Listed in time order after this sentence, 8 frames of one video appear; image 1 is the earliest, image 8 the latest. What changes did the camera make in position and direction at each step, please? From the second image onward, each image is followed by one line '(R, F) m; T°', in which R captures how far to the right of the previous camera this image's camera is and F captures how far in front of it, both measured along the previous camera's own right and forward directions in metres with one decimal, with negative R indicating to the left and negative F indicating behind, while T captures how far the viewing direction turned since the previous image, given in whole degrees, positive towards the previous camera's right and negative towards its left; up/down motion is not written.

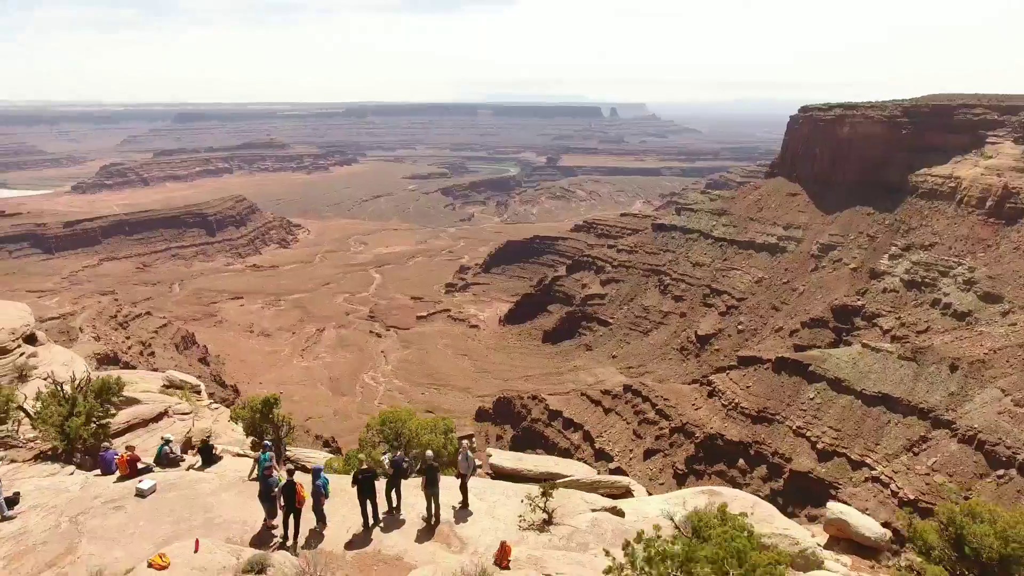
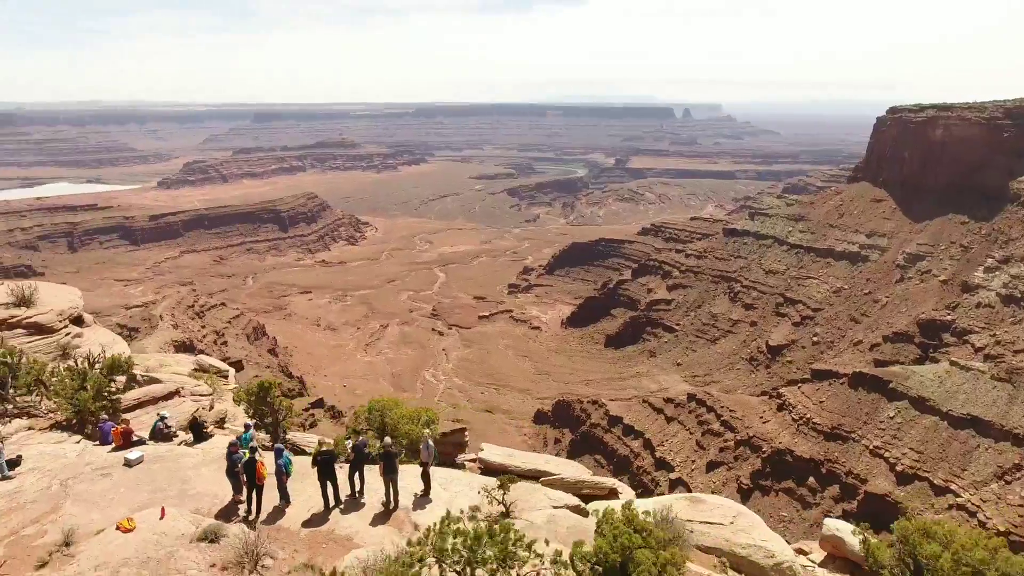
(+0.5, +0.3) m; -6°
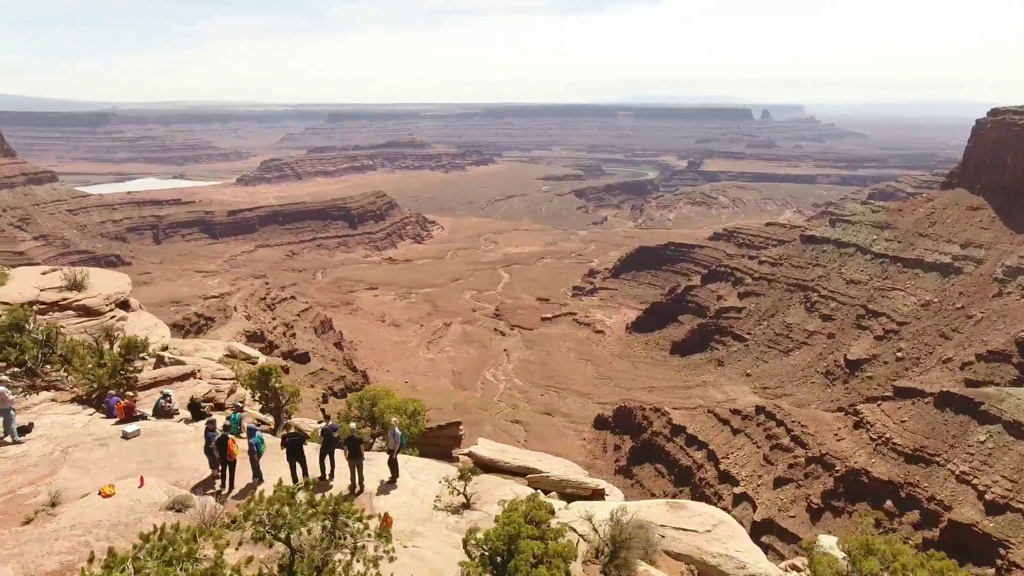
(+0.5, +0.3) m; -6°
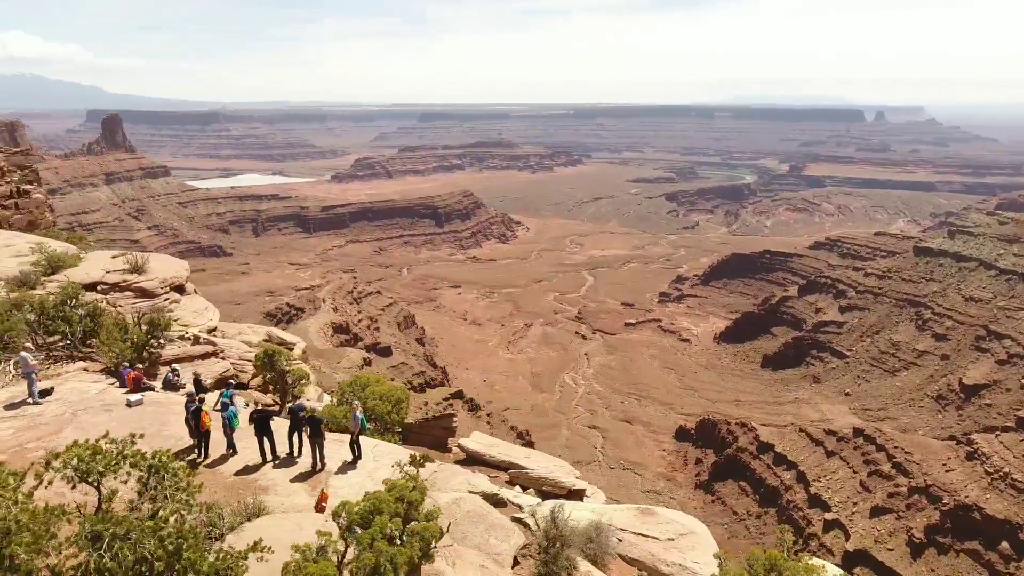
(+0.6, +0.3) m; -8°
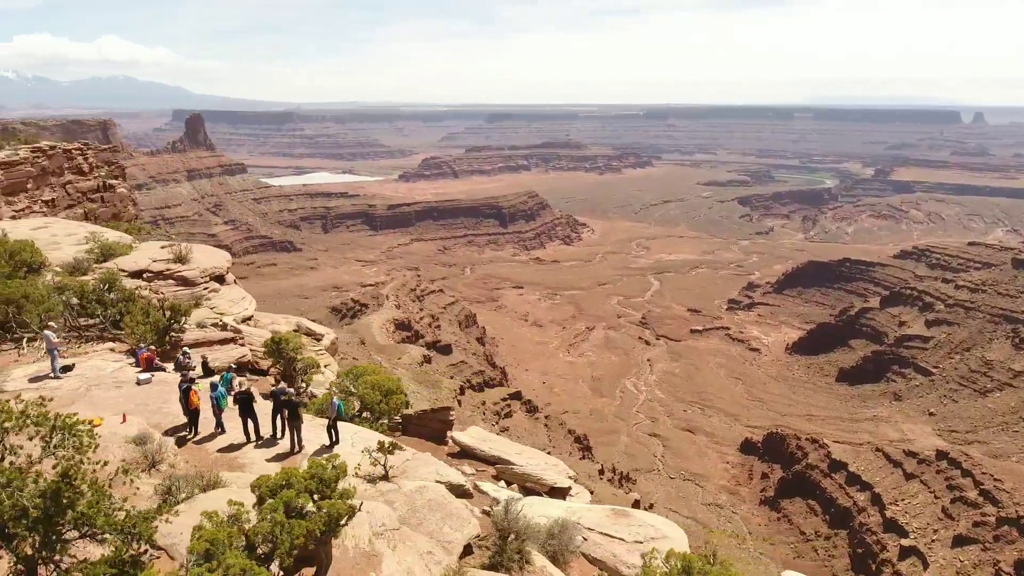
(+0.4, +0.2) m; -6°
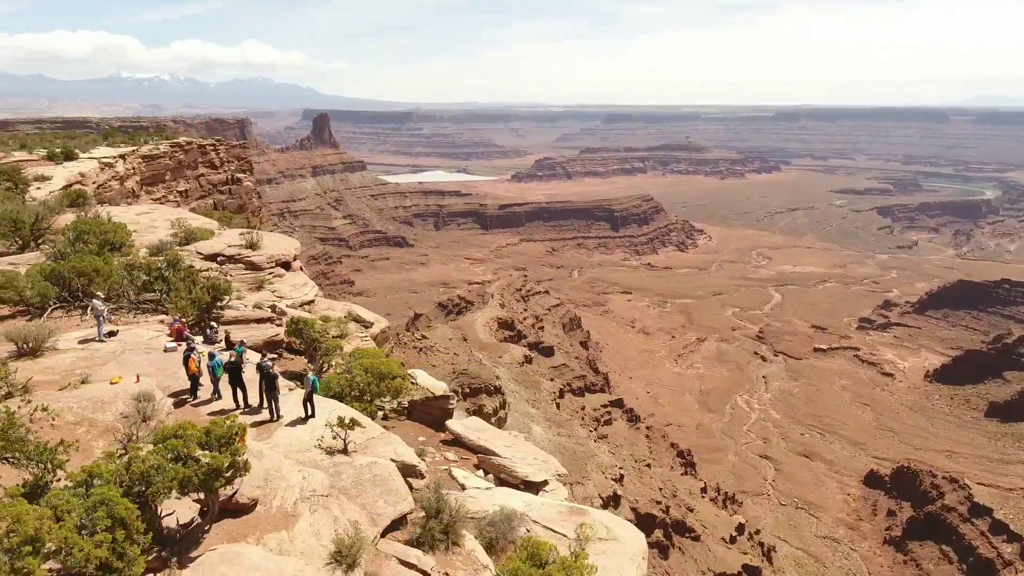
(+0.5, +0.5) m; -10°
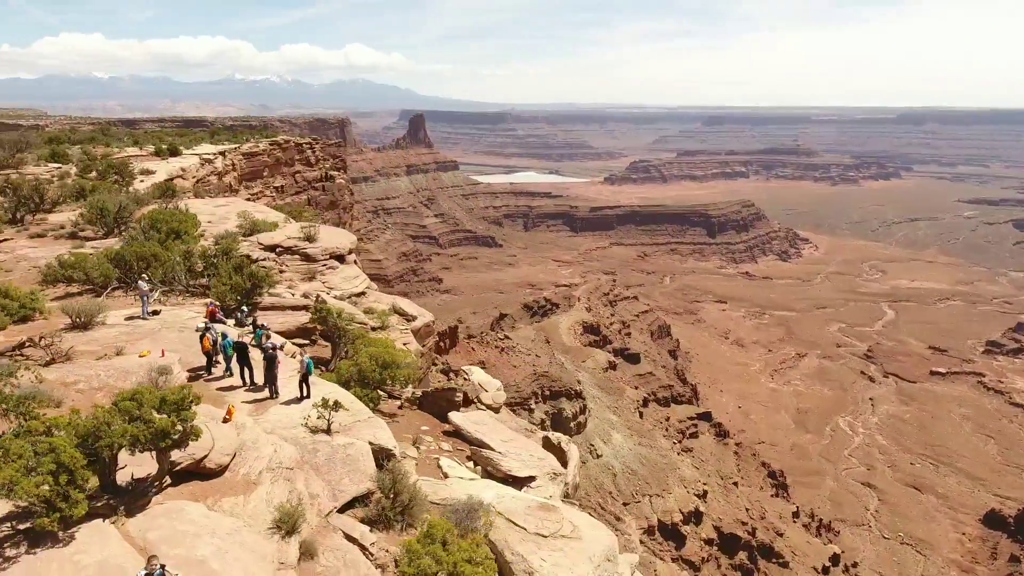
(+0.4, +0.3) m; -8°
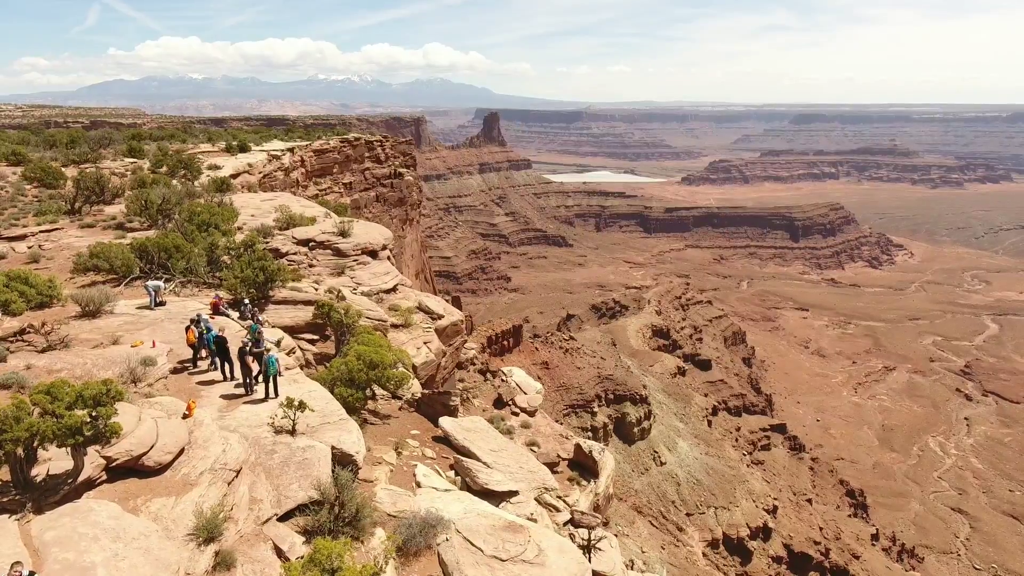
(+0.4, +0.2) m; -7°
